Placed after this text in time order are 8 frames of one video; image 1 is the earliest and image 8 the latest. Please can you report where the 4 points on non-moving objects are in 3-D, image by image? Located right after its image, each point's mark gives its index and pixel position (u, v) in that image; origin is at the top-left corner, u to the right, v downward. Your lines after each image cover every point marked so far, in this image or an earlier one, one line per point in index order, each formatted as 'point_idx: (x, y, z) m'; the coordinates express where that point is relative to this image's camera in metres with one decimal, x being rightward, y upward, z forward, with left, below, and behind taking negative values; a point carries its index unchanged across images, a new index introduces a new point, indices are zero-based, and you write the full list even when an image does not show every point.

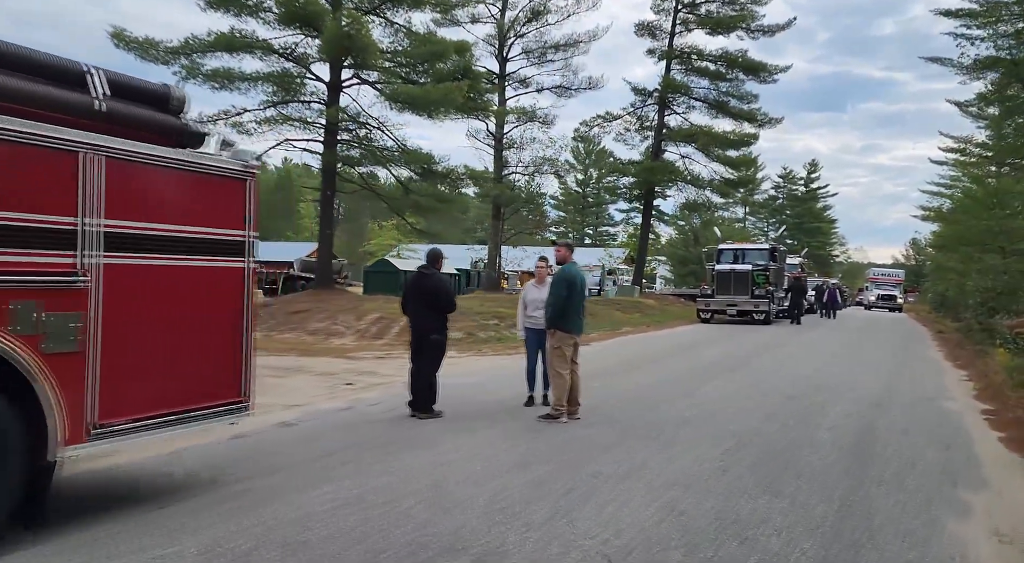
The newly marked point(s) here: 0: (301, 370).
0: (-3.4, -1.4, +11.6) m
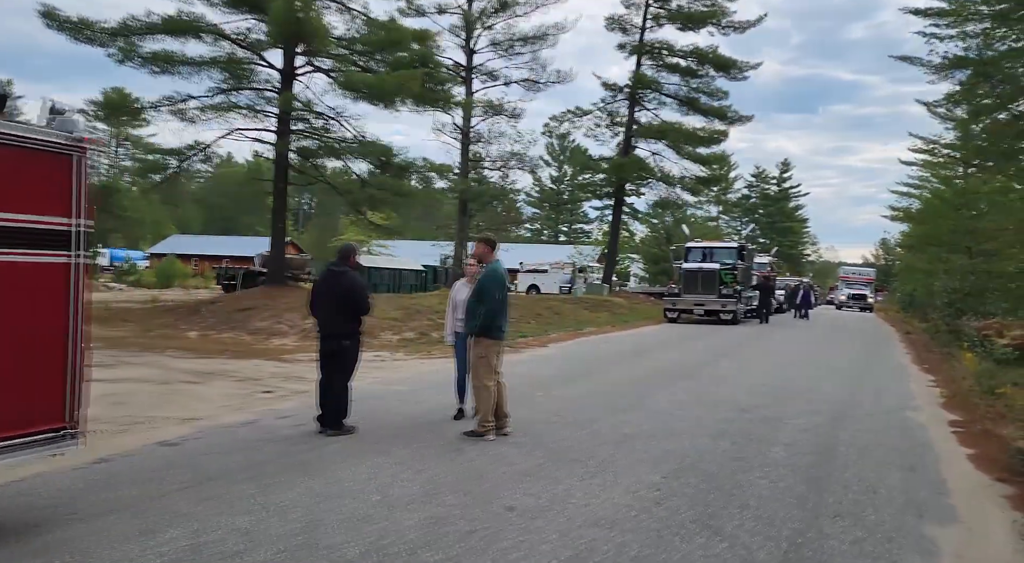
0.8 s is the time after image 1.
0: (-4.2, -1.4, +10.7) m
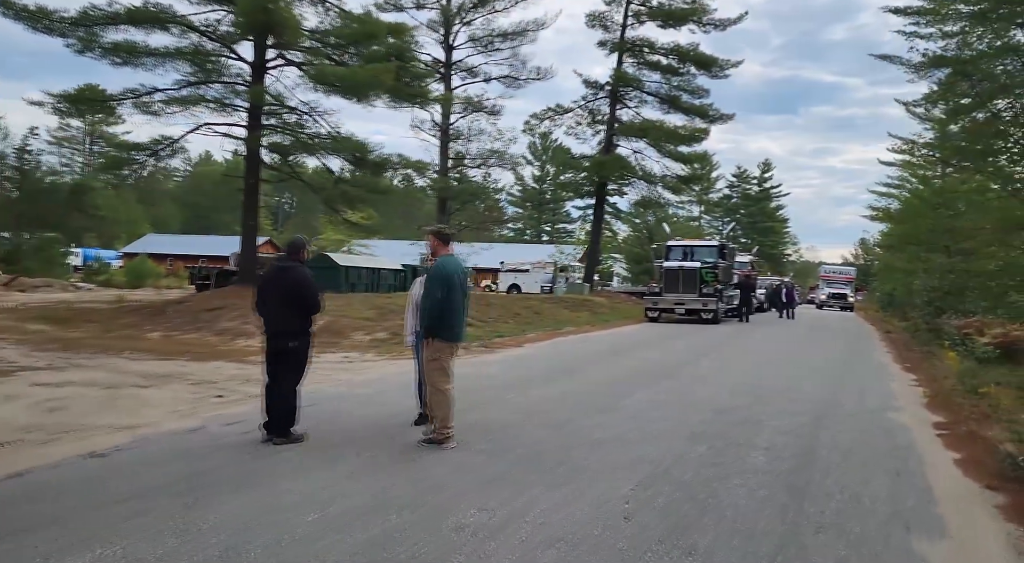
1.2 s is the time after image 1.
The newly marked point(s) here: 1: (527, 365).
0: (-4.6, -1.3, +10.2) m
1: (+0.3, -1.4, +12.7) m
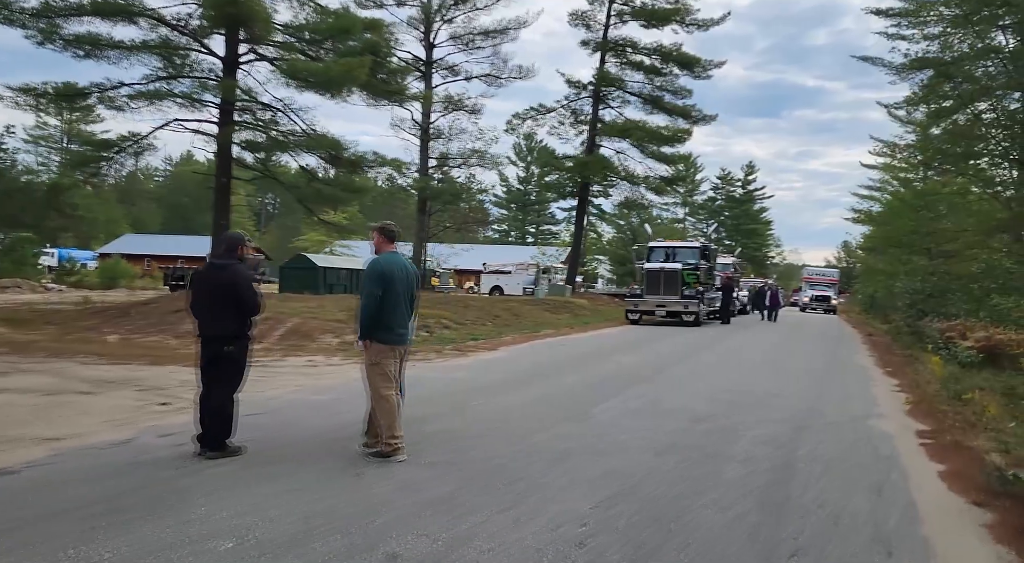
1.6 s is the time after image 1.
0: (-5.1, -1.3, +9.6) m
1: (-0.2, -1.5, +12.2) m
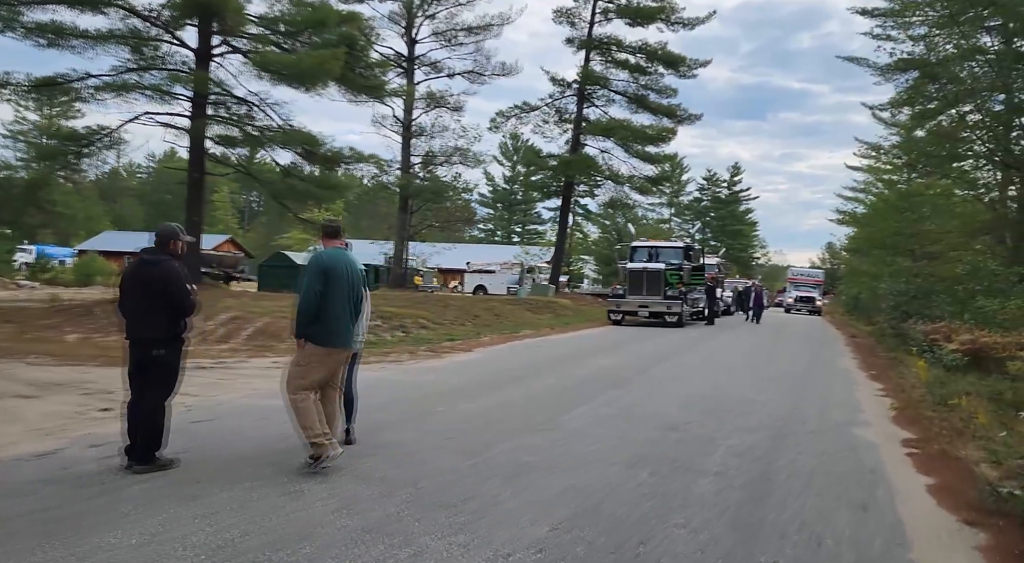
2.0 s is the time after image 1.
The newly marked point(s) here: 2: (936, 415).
0: (-5.4, -1.3, +9.1) m
1: (-0.6, -1.5, +11.8) m
2: (+5.3, -1.7, +9.2) m
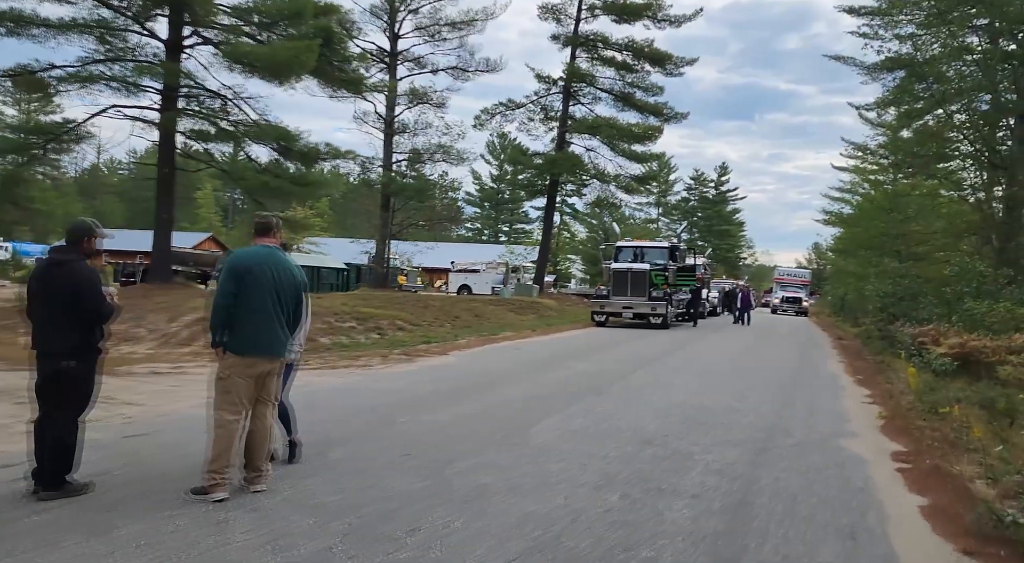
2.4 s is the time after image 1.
0: (-5.8, -1.3, +8.5) m
1: (-1.1, -1.5, +11.2) m
2: (+5.0, -1.7, +8.8) m
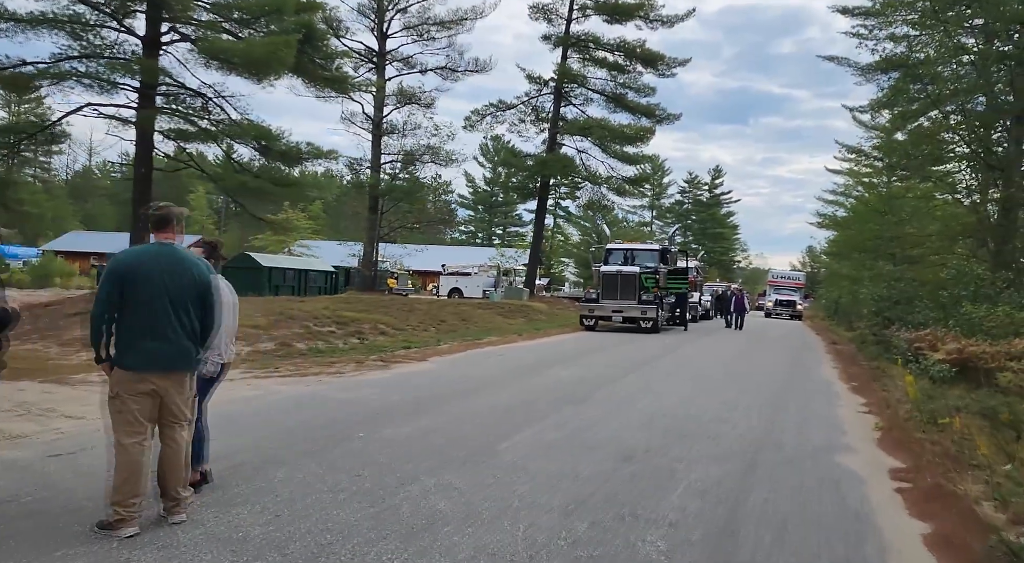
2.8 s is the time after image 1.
0: (-6.1, -1.3, +7.9) m
1: (-1.4, -1.5, +10.7) m
2: (+4.7, -1.8, +8.3) m
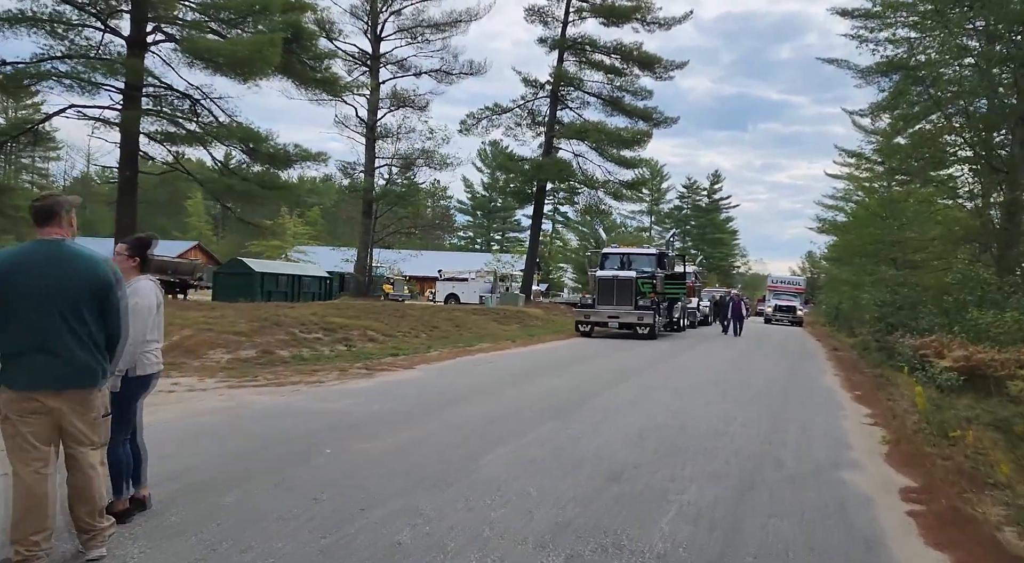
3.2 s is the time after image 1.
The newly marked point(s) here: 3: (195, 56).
0: (-6.3, -1.4, +7.4) m
1: (-1.5, -1.6, +10.2) m
2: (+4.5, -1.8, +7.8) m
3: (-7.5, +5.3, +17.2) m
